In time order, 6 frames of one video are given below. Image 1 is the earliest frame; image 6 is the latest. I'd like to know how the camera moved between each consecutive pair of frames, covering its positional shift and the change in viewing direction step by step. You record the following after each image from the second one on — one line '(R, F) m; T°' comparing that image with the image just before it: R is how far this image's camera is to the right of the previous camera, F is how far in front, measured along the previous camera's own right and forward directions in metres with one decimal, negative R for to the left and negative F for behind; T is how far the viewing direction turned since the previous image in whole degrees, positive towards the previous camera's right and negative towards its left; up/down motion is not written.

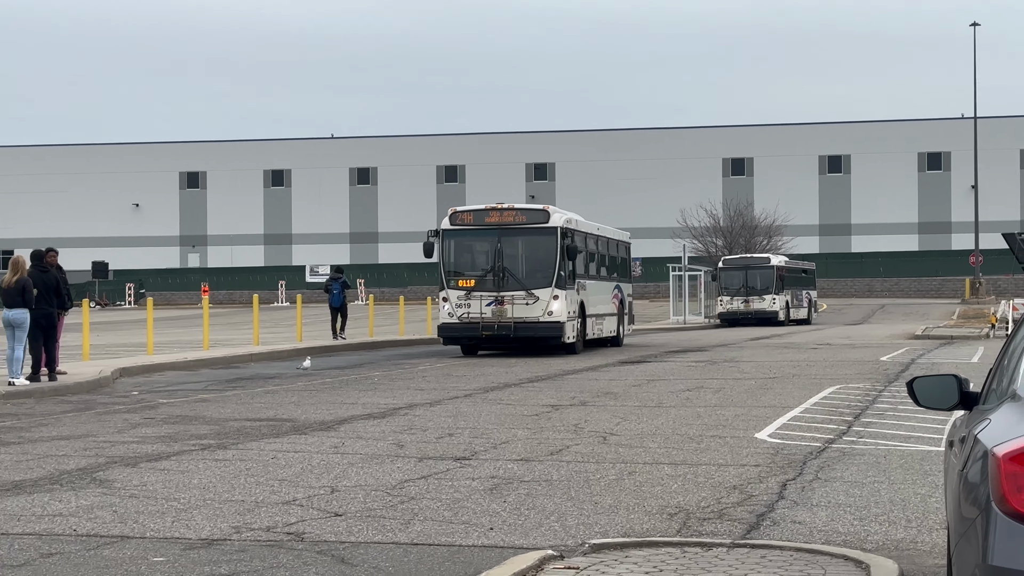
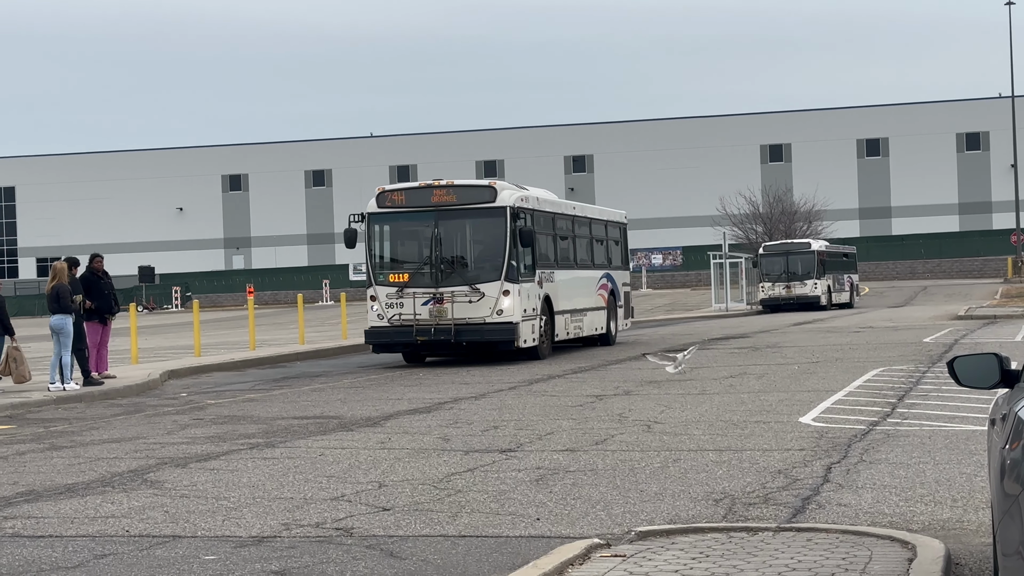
(0.0, -0.1) m; -2°
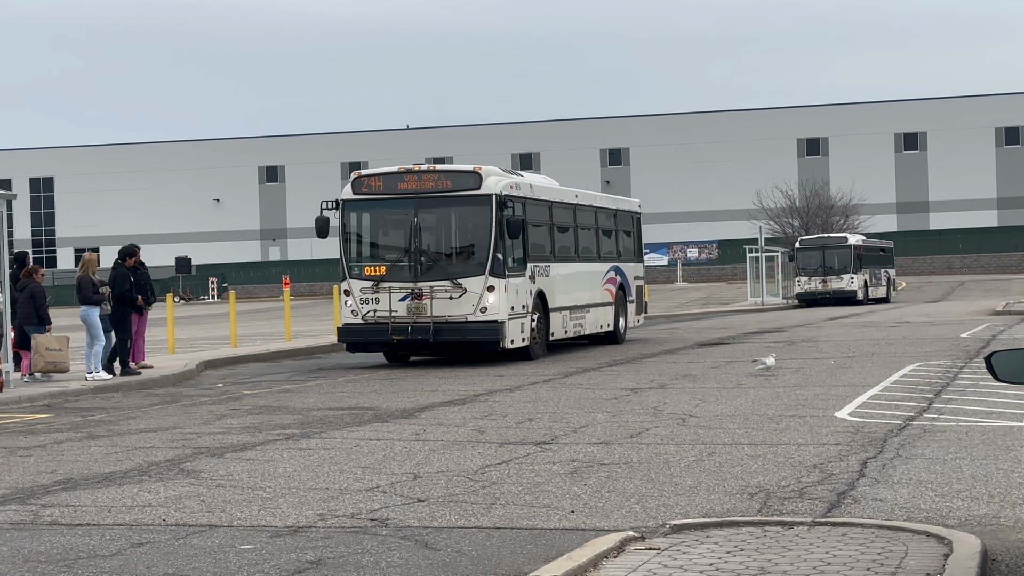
(0.0, 0.0) m; -1°
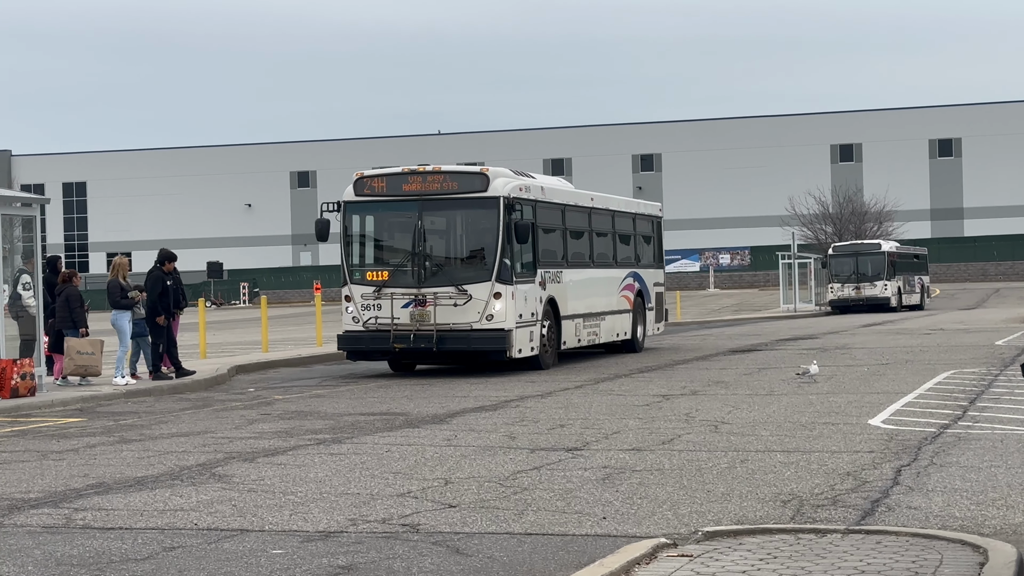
(-0.1, 0.0) m; -1°
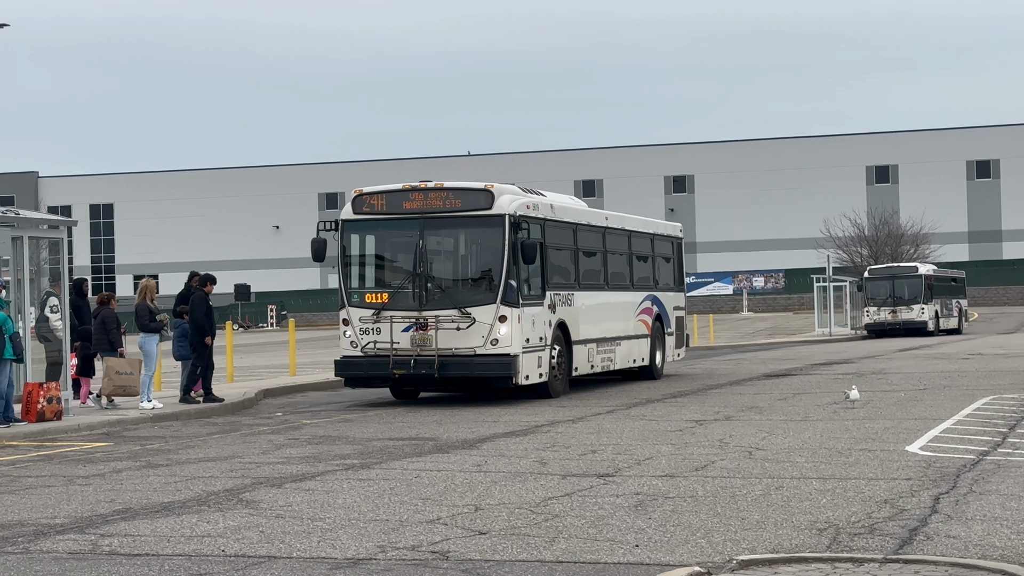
(0.0, +0.1) m; -1°
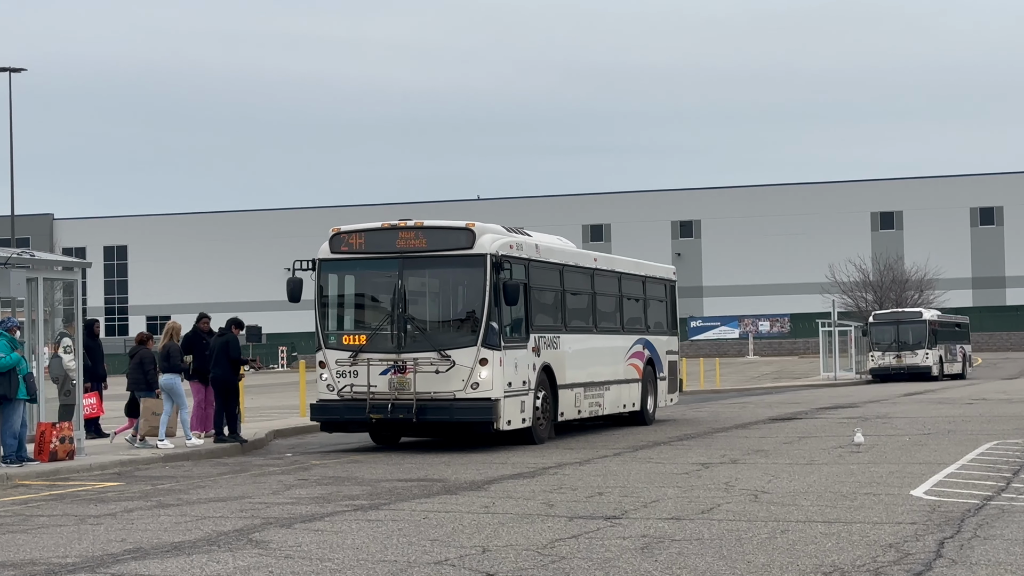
(0.0, -0.1) m; 0°
